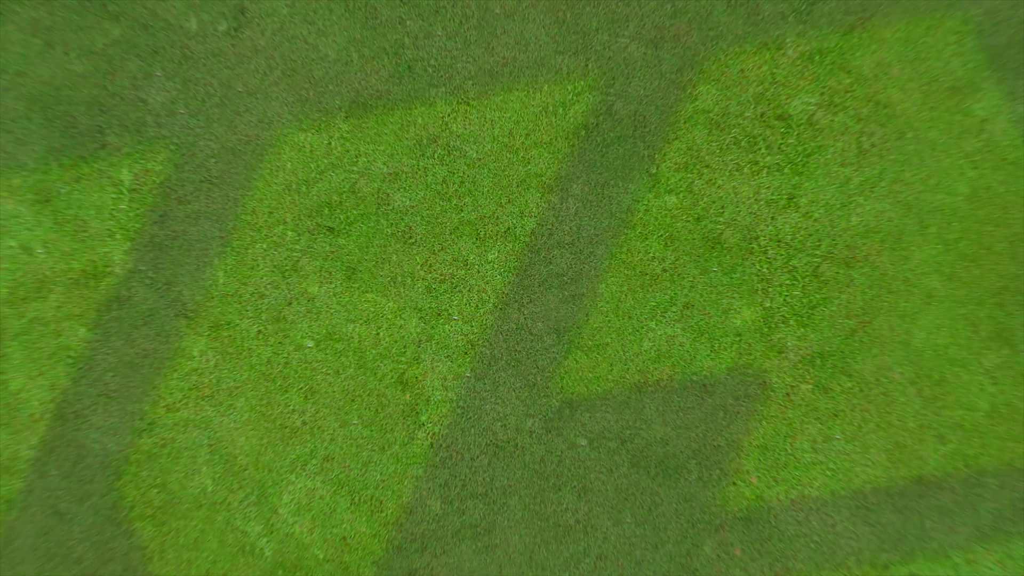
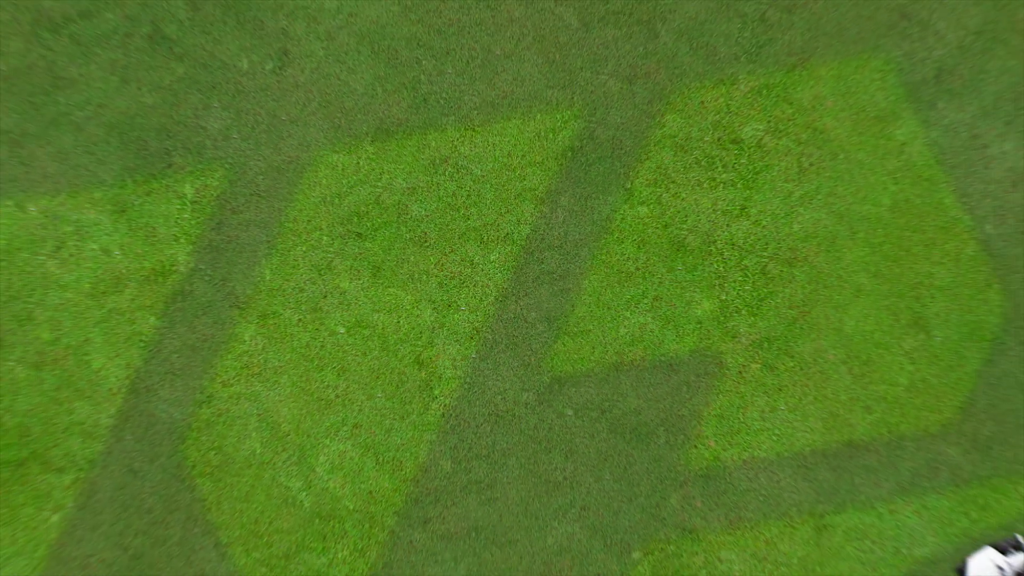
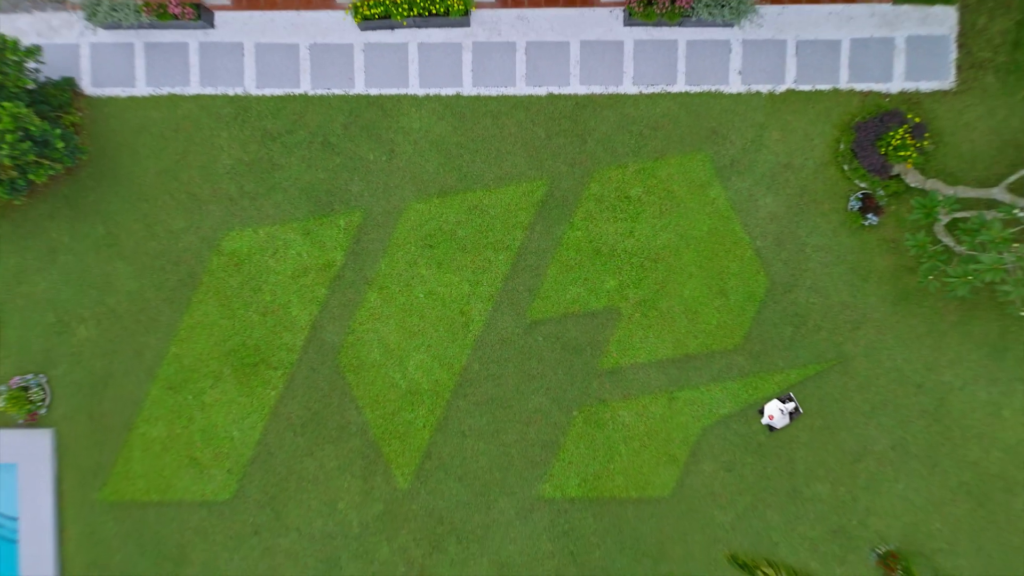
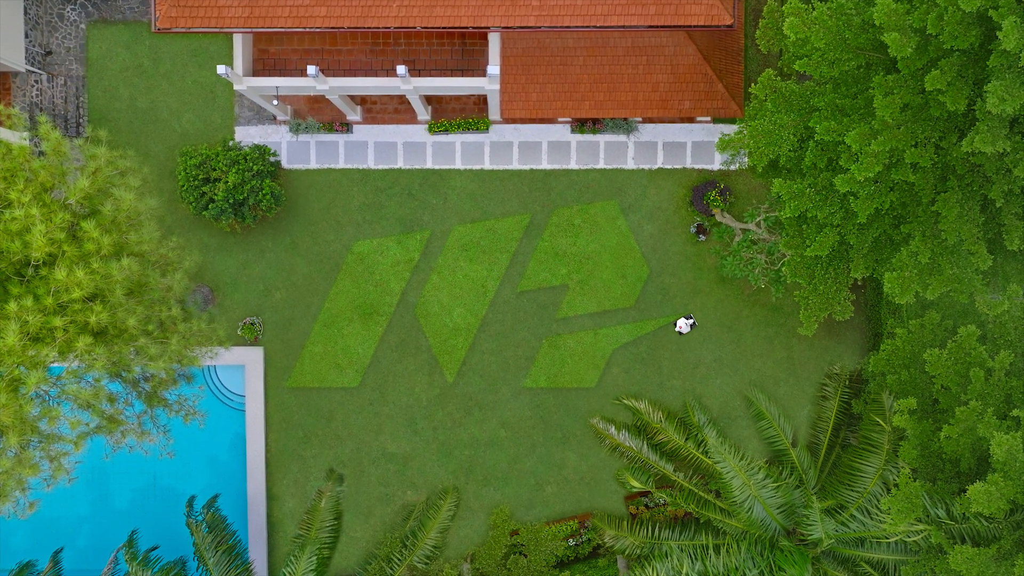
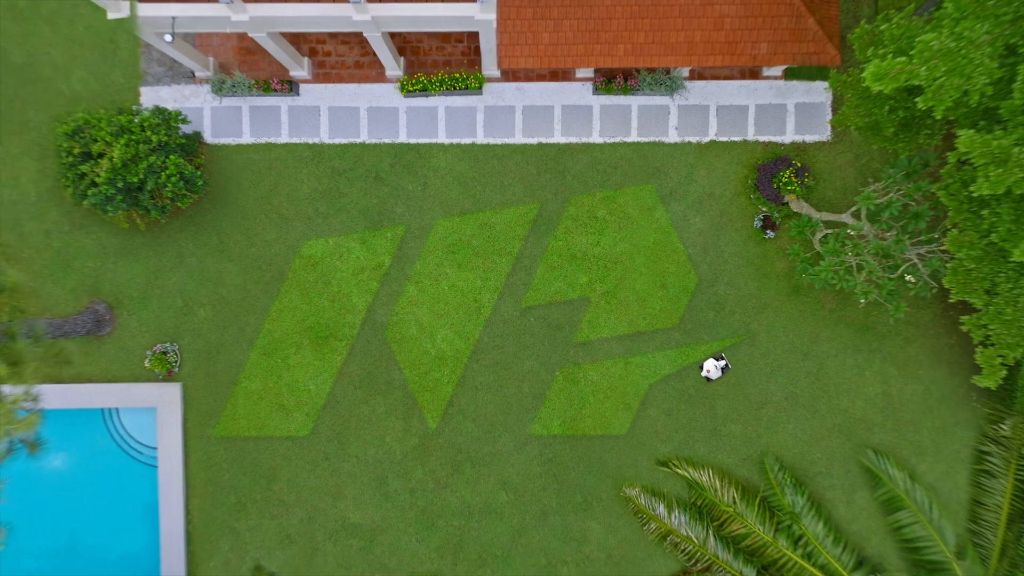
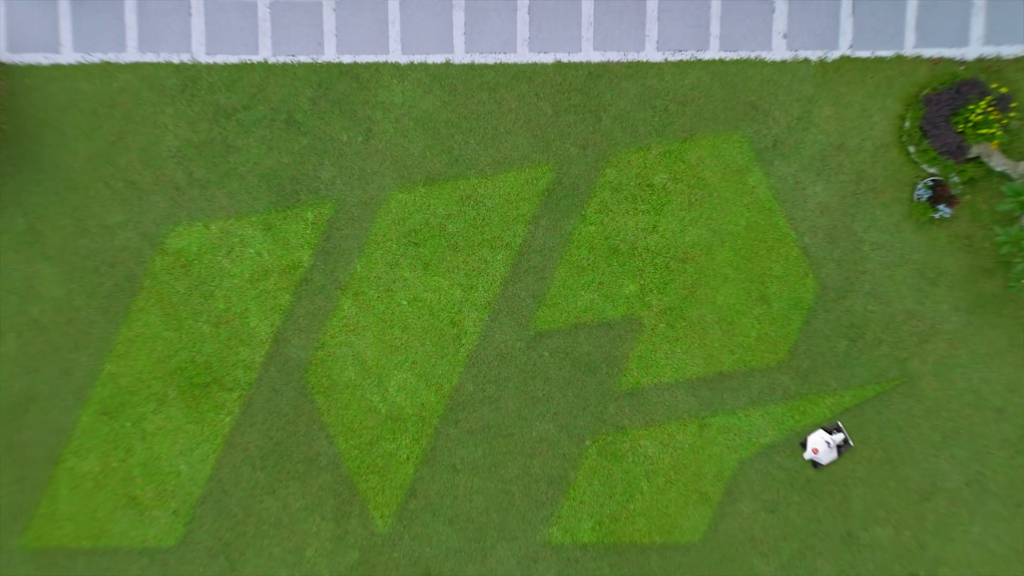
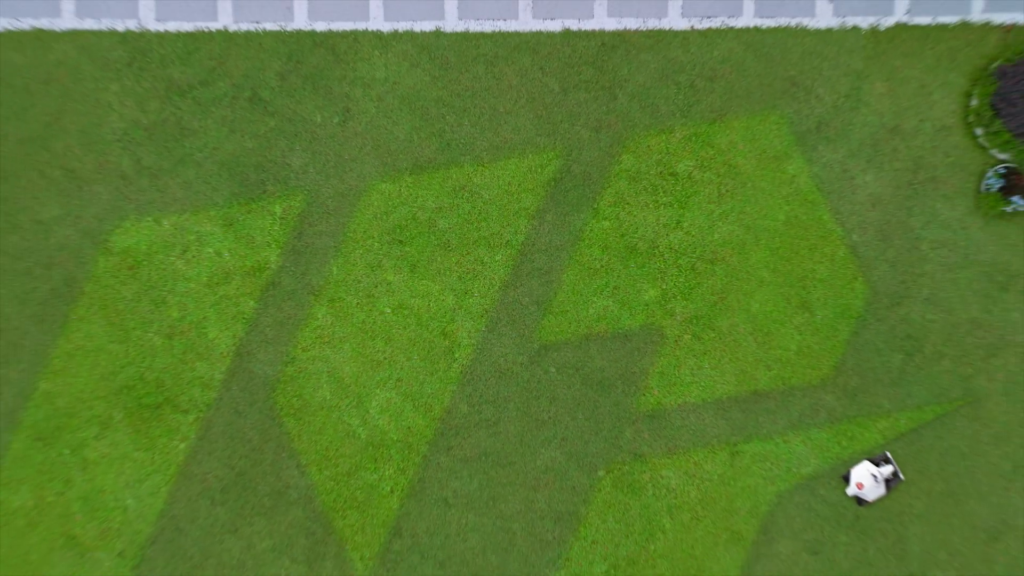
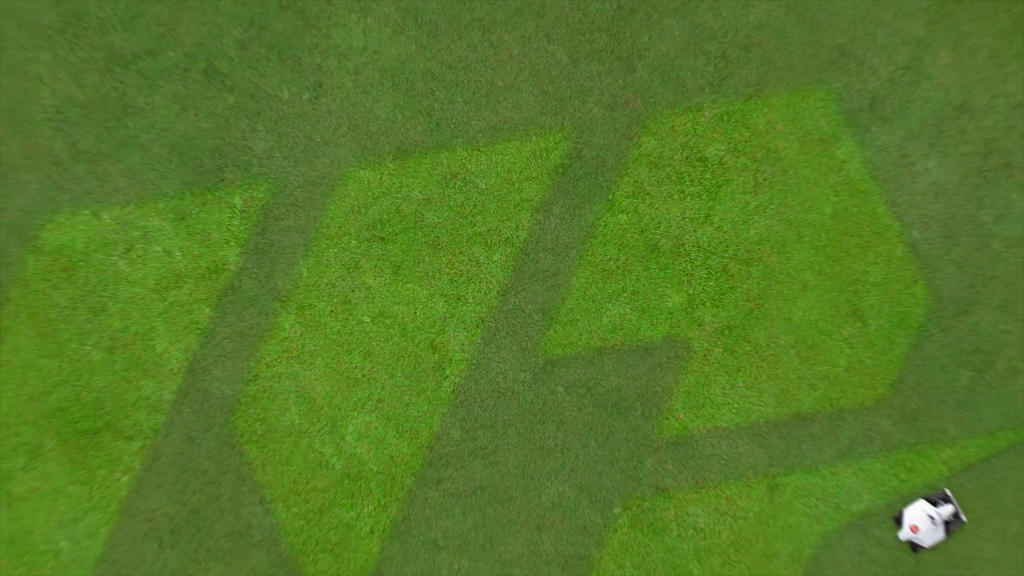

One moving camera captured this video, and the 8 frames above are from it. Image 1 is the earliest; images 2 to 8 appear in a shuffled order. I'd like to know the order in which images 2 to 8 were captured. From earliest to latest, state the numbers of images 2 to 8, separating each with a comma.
2, 8, 7, 6, 3, 5, 4
